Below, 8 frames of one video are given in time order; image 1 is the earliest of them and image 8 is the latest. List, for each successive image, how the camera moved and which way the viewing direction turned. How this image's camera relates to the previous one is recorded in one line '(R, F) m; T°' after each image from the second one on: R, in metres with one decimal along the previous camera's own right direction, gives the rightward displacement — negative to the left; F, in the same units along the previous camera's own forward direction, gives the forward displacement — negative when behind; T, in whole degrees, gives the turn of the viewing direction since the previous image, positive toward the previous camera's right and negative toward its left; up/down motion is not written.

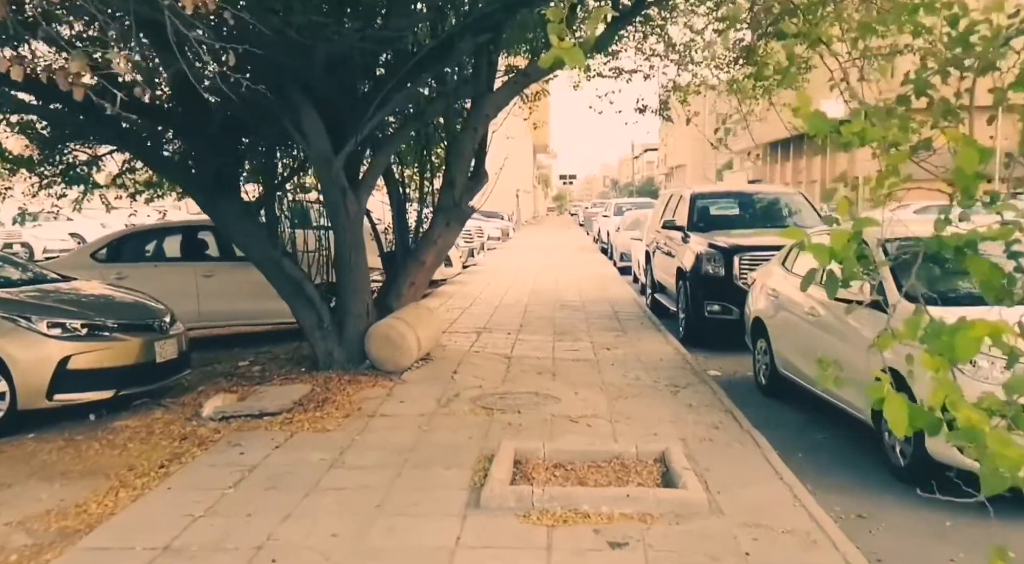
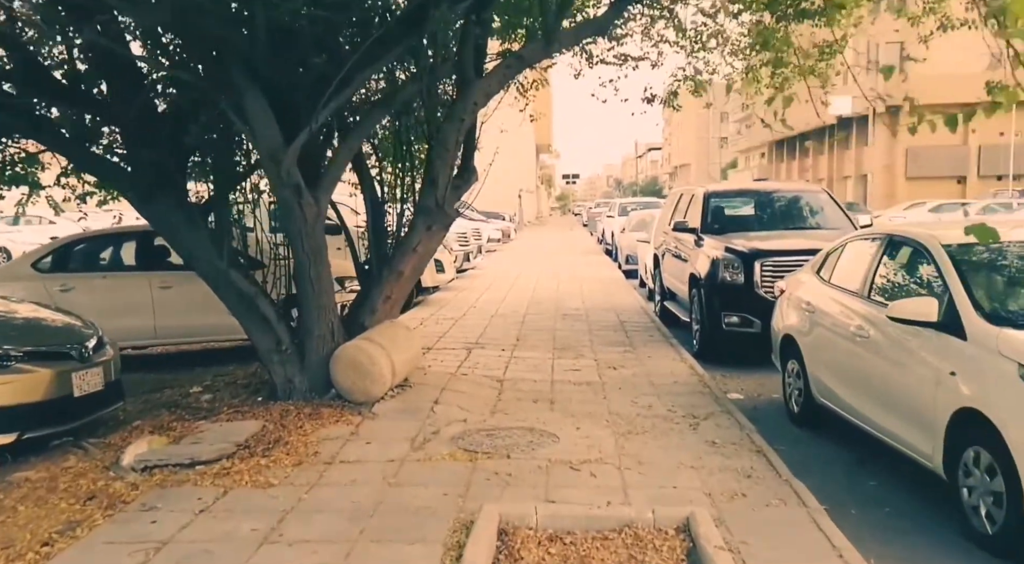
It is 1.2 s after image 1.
(+0.1, +1.1) m; 0°
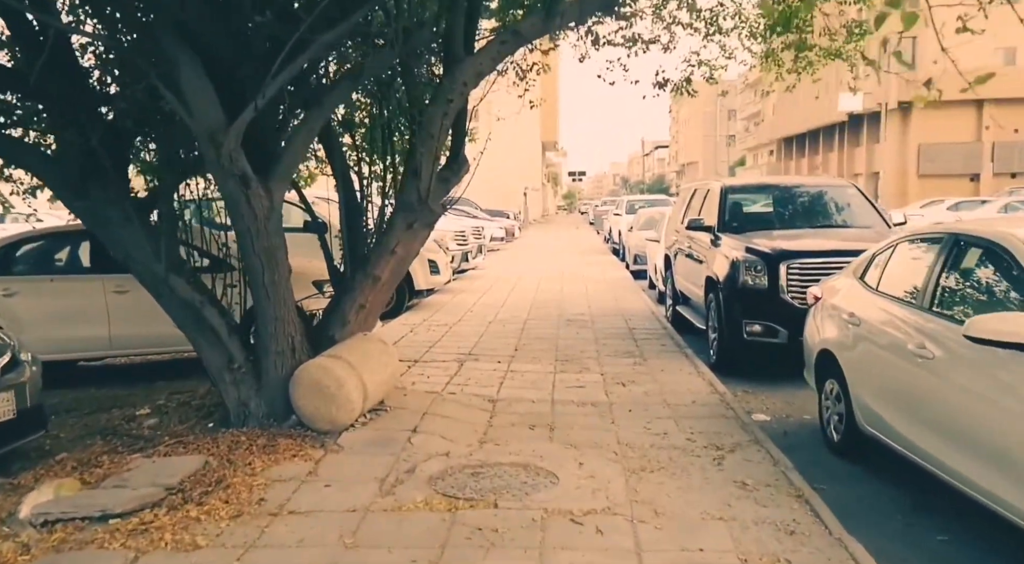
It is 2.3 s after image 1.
(+0.1, +1.0) m; 0°
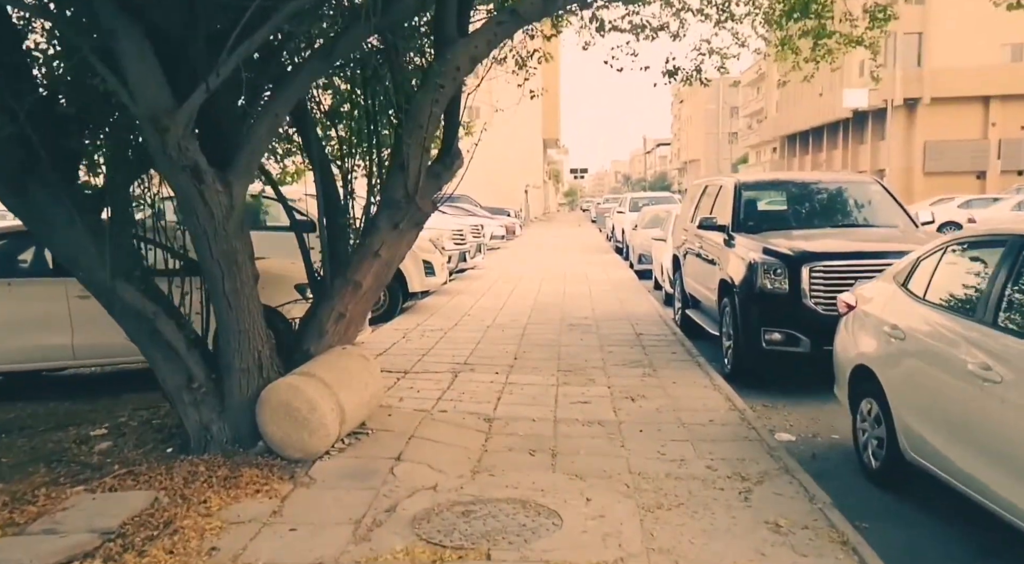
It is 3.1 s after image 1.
(0.0, +0.7) m; 0°
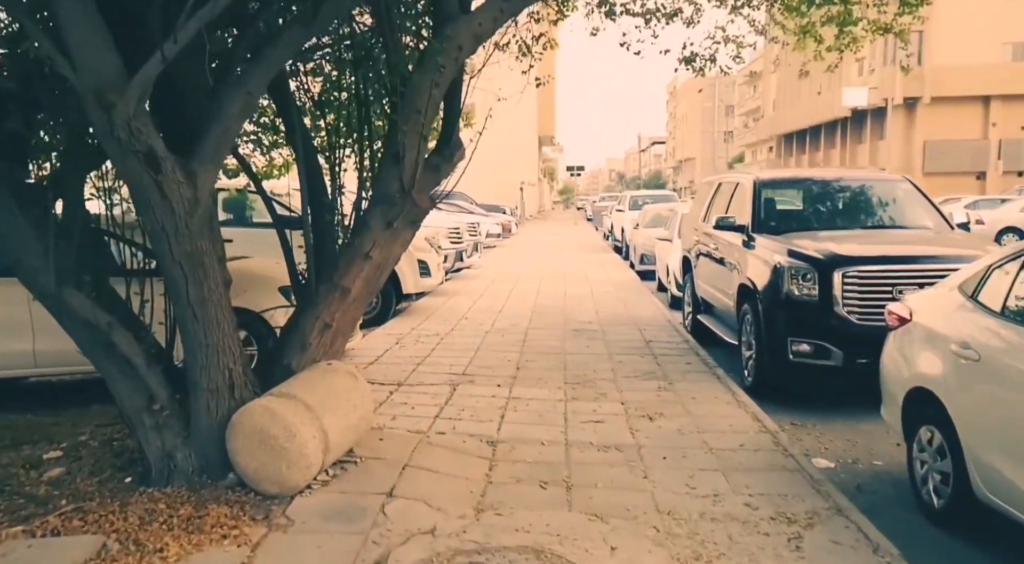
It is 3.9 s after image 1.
(-0.1, +0.7) m; 0°
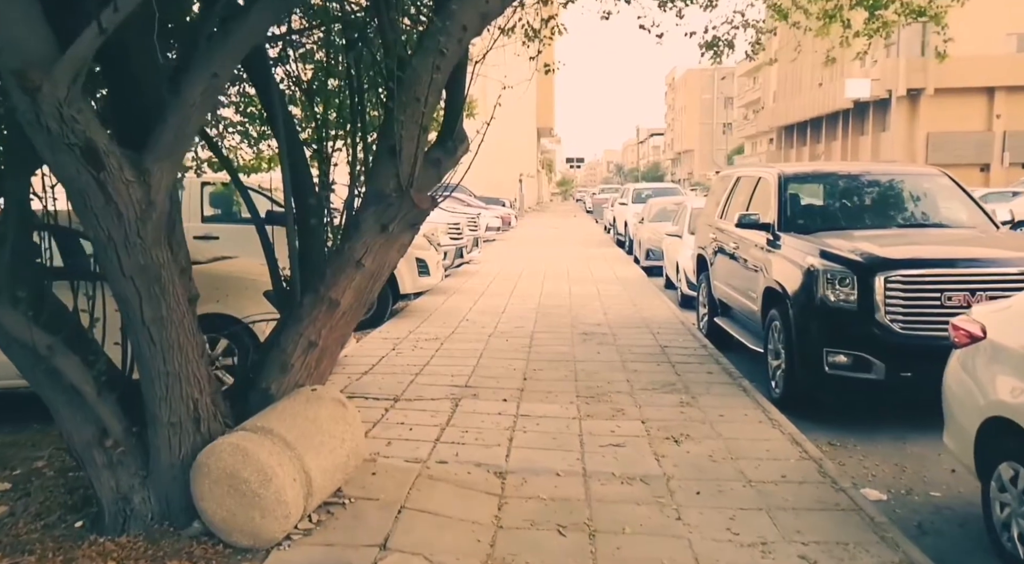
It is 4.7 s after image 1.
(-0.1, +0.6) m; 0°
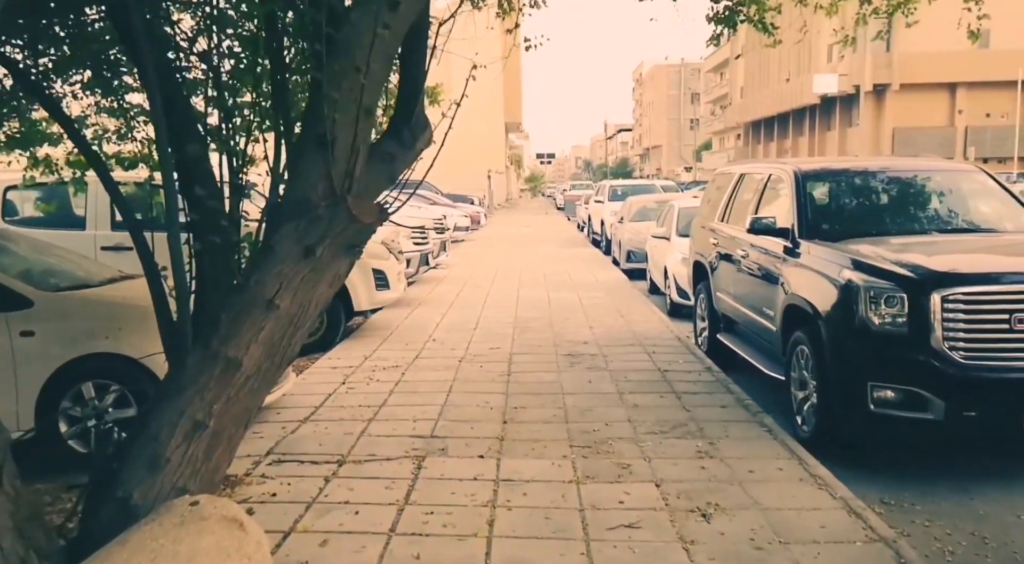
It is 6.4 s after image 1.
(0.0, +1.3) m; +2°
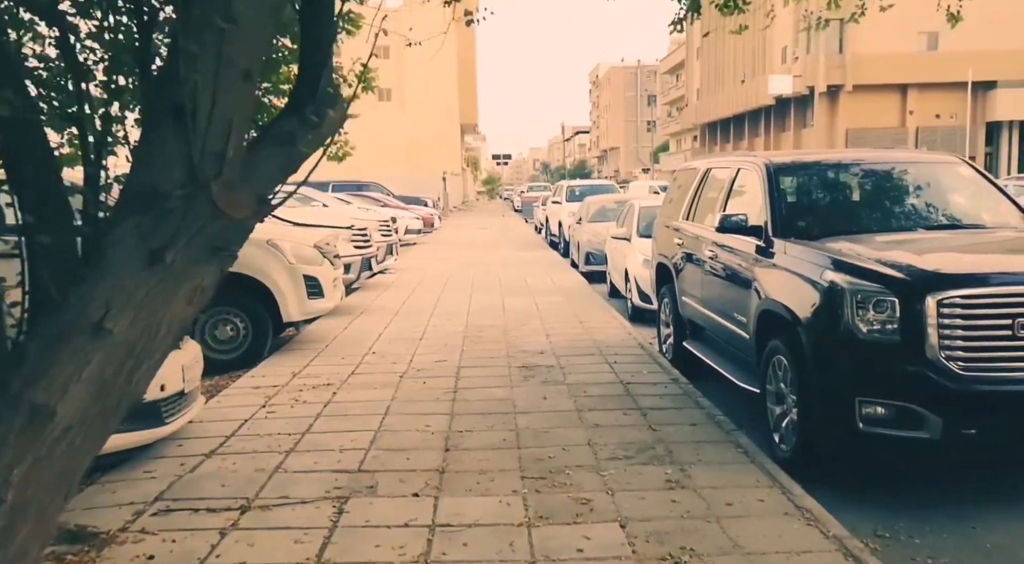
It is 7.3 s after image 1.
(+0.1, +0.7) m; +3°
